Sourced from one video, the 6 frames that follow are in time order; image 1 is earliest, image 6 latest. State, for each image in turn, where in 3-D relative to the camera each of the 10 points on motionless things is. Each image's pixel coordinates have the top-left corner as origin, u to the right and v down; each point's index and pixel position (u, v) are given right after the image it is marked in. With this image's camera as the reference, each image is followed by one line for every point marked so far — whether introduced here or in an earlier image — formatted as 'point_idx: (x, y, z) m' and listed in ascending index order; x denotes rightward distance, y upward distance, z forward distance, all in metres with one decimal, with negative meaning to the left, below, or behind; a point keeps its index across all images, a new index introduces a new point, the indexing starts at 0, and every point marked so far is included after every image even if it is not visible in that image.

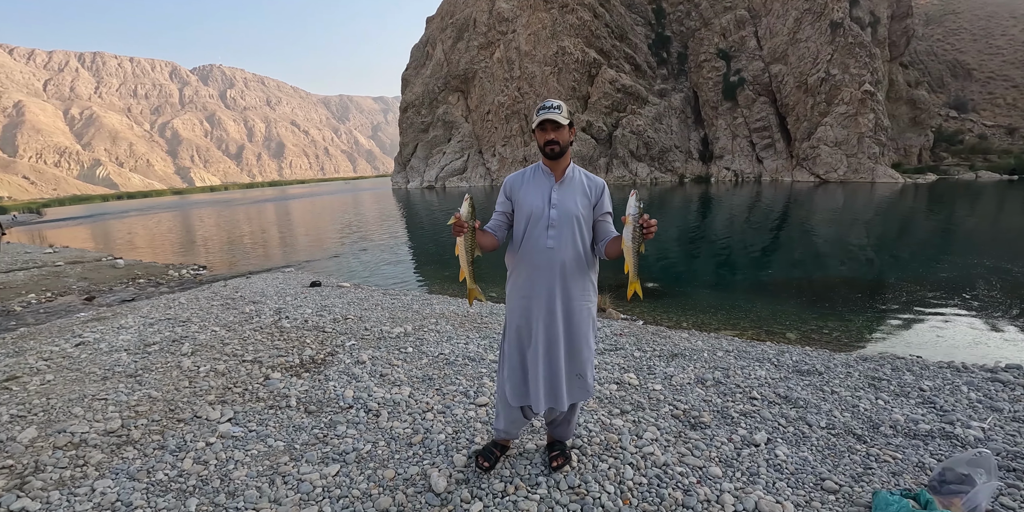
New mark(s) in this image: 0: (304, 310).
0: (-5.3, -1.4, +10.7) m
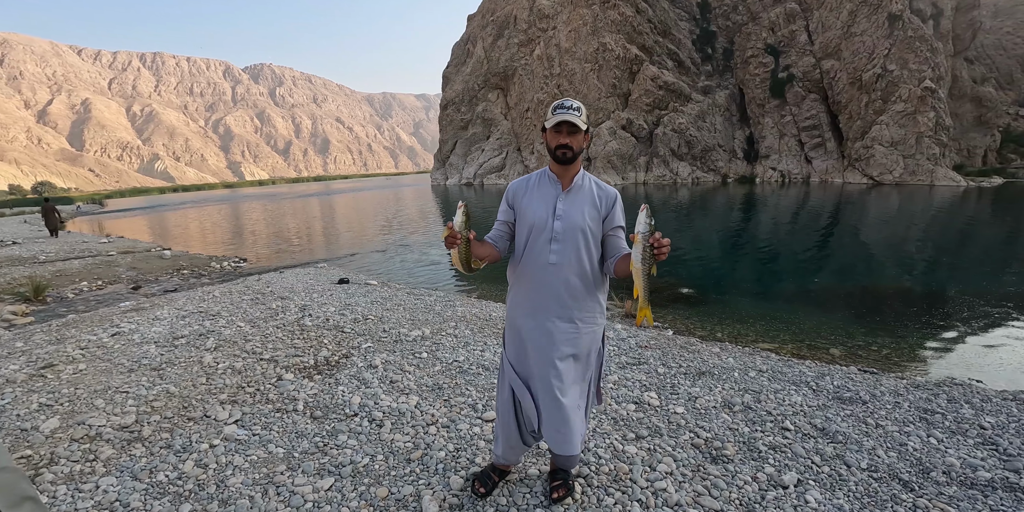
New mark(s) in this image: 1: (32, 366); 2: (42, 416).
0: (-4.8, -1.3, +10.8) m
1: (-8.5, -2.0, +7.4) m
2: (-6.6, -2.2, +5.9) m
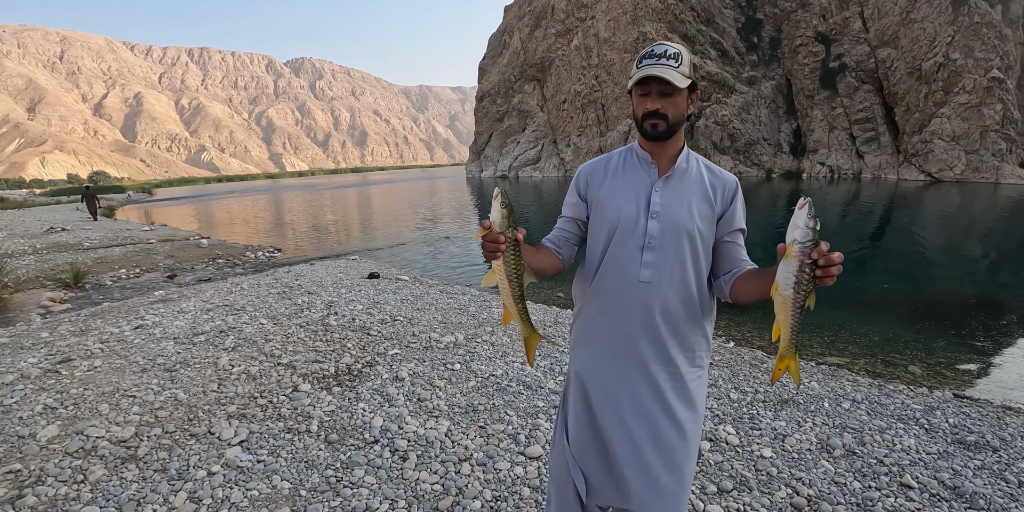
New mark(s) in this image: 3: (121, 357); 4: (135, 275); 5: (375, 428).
0: (-3.8, -1.2, +10.1) m
1: (-7.8, -1.8, +7.0) m
2: (-6.0, -2.1, +5.3) m
3: (-6.8, -1.8, +7.2) m
4: (-12.9, -0.6, +14.2) m
5: (-1.7, -2.1, +5.1) m
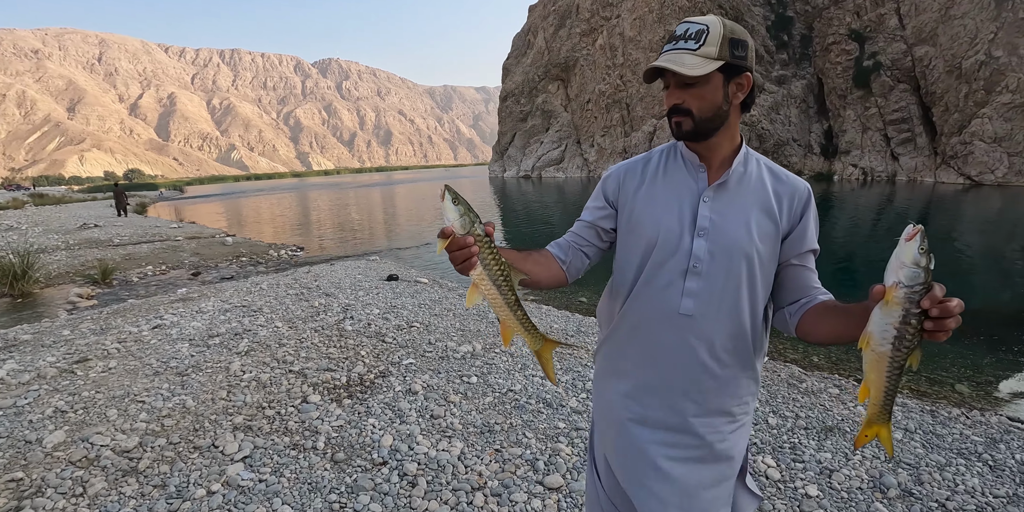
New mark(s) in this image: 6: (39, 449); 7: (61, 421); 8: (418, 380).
0: (-3.3, -1.3, +9.9) m
1: (-7.5, -1.7, +7.0) m
2: (-5.8, -2.1, +5.2) m
3: (-6.5, -1.8, +7.2) m
4: (-12.2, -0.5, +14.5) m
5: (-1.5, -2.2, +4.8) m
6: (-5.5, -2.2, +4.8) m
7: (-5.8, -2.1, +5.4) m
8: (-1.4, -1.9, +6.4) m
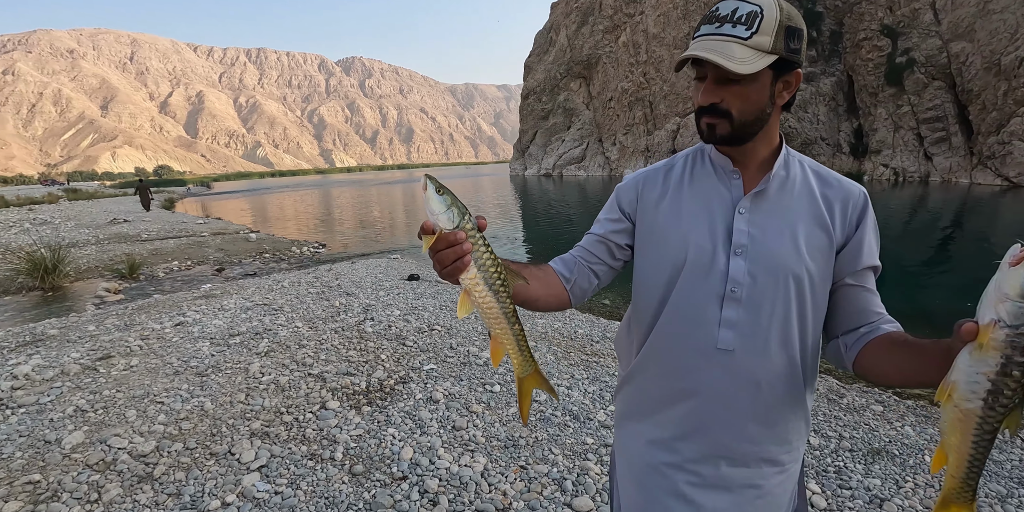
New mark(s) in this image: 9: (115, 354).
0: (-2.8, -1.2, +9.7) m
1: (-7.1, -1.7, +7.0) m
2: (-5.5, -2.1, +5.2) m
3: (-6.1, -1.7, +7.1) m
4: (-11.5, -0.4, +14.7) m
5: (-1.2, -2.2, +4.6) m
6: (-5.2, -2.2, +4.7) m
7: (-5.5, -2.1, +5.3) m
8: (-1.1, -1.9, +6.2) m
9: (-6.8, -1.7, +7.1) m
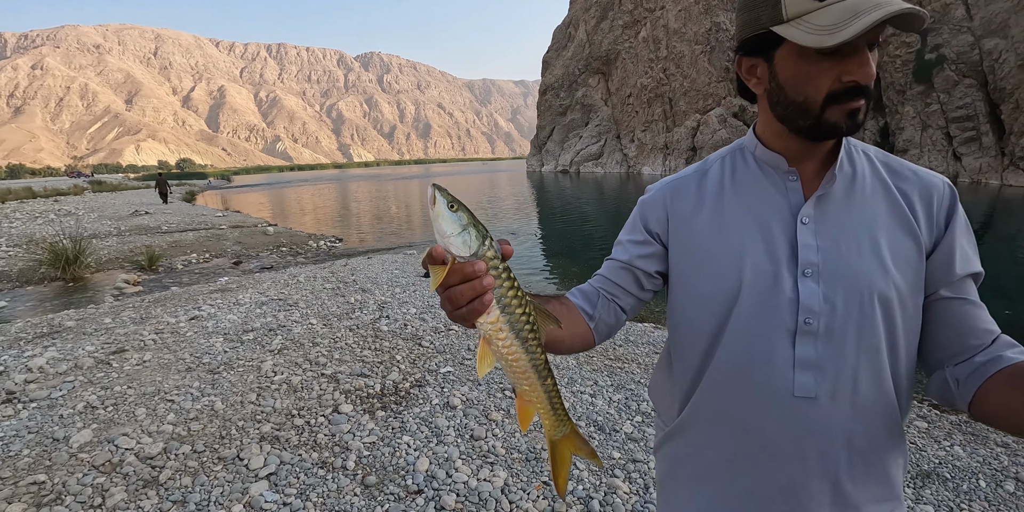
0: (-2.4, -1.2, +9.4) m
1: (-6.8, -1.6, +6.9) m
2: (-5.2, -2.0, +5.0) m
3: (-5.7, -1.6, +7.0) m
4: (-10.9, -0.1, +14.7) m
5: (-1.0, -2.2, +4.3) m
6: (-4.9, -2.1, +4.6) m
7: (-5.2, -2.0, +5.2) m
8: (-0.8, -1.9, +5.9) m
9: (-6.5, -1.5, +7.0) m
